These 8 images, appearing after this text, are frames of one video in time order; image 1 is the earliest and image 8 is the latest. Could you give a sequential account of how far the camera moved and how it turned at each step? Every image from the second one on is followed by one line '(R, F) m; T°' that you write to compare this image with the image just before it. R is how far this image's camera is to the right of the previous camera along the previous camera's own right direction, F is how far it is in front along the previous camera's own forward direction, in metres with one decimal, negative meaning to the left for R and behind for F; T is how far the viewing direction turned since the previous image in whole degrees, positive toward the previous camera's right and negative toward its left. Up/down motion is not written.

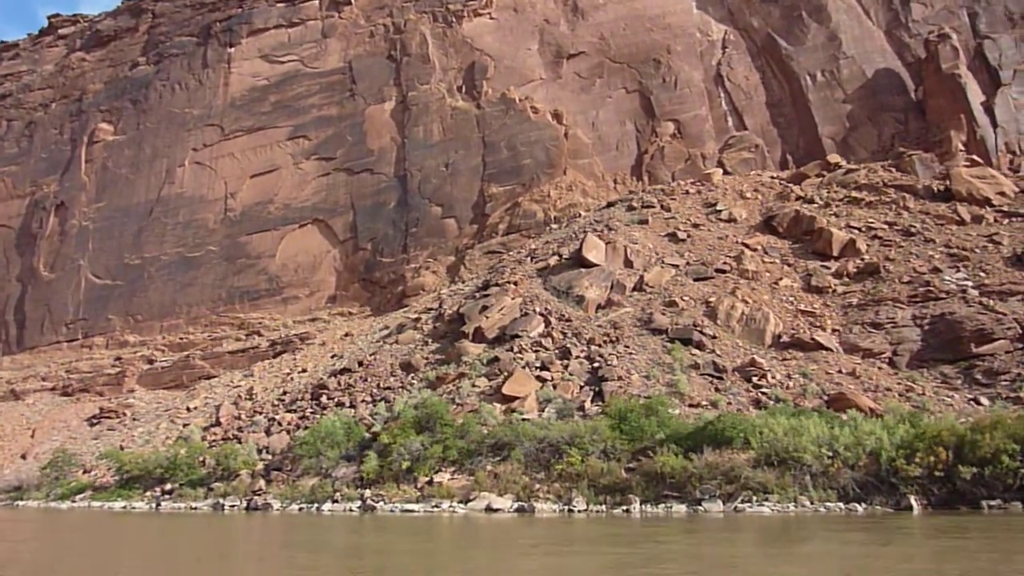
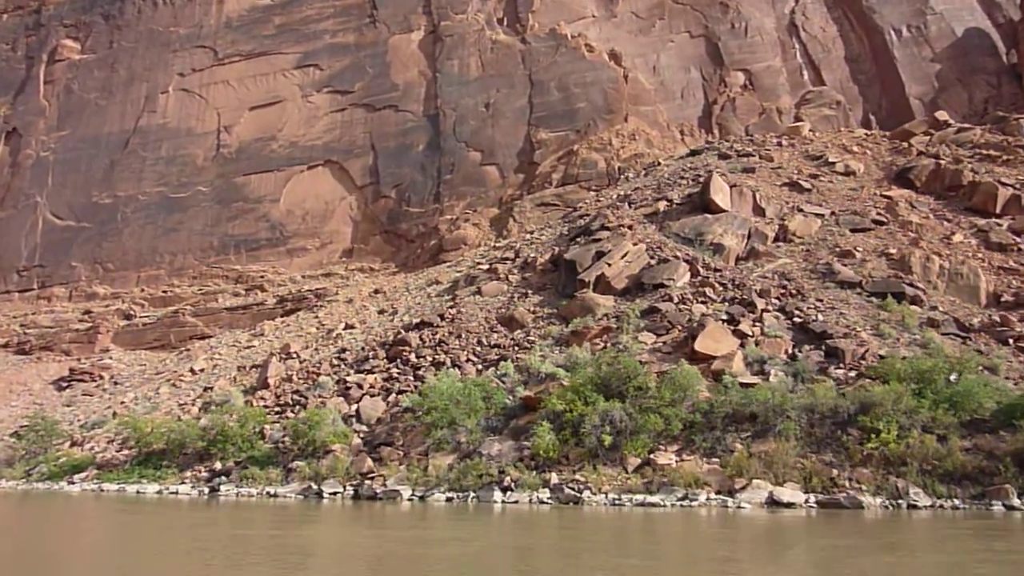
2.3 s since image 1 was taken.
(-4.1, +4.4) m; +5°
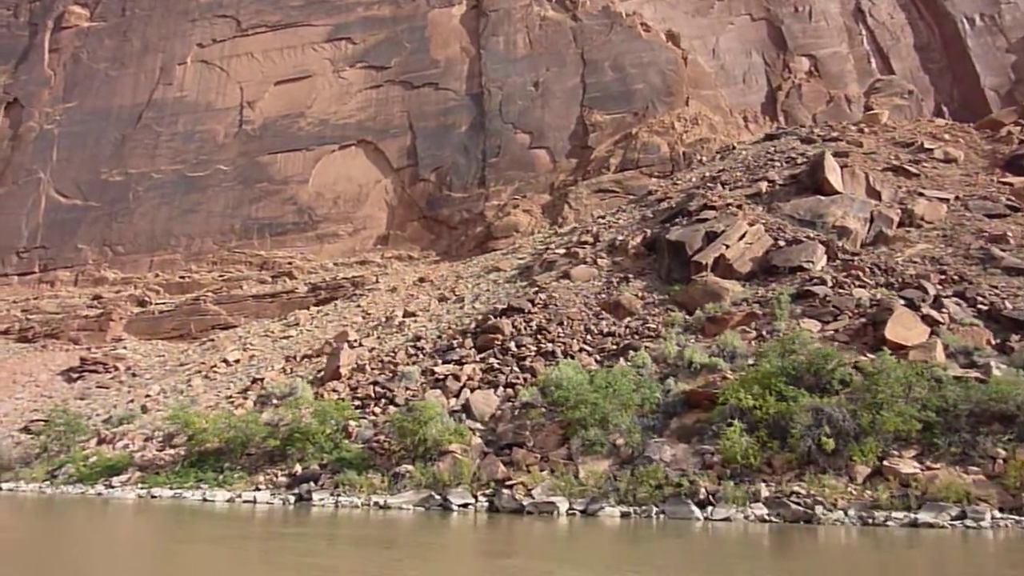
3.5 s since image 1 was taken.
(-2.2, +2.2) m; +1°
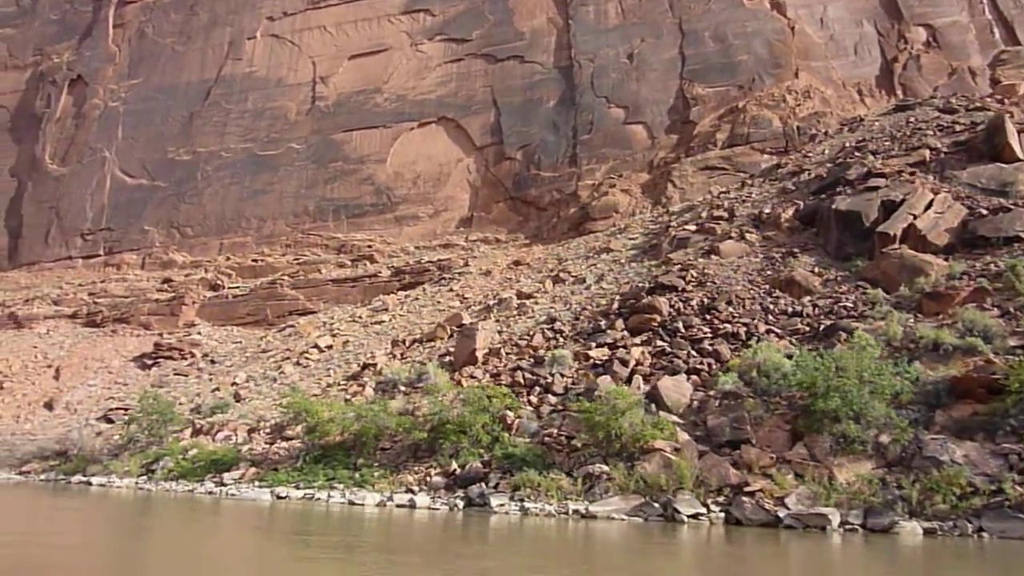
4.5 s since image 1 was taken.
(-1.9, +1.8) m; -2°
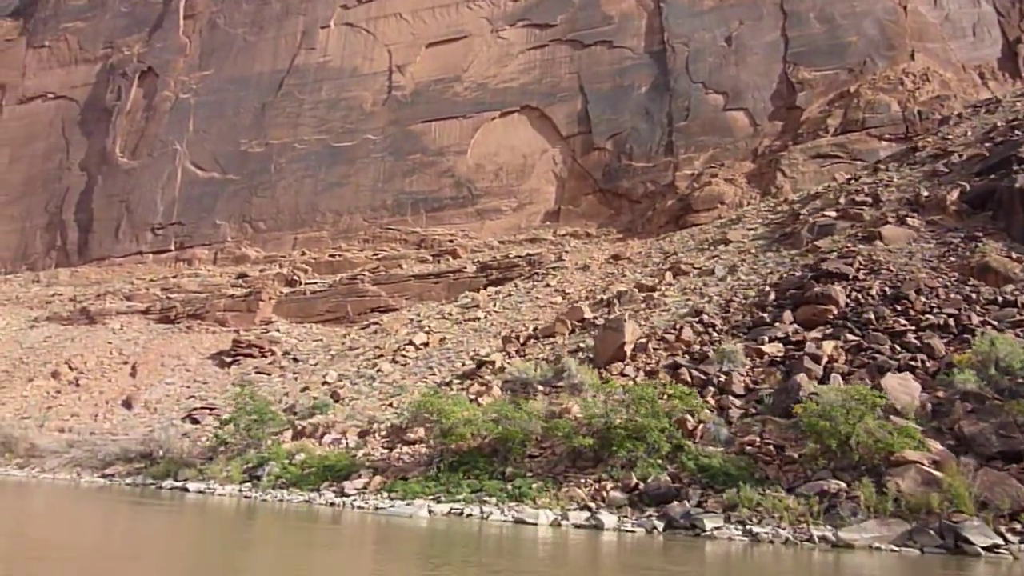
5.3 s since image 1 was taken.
(-1.4, +1.4) m; -3°
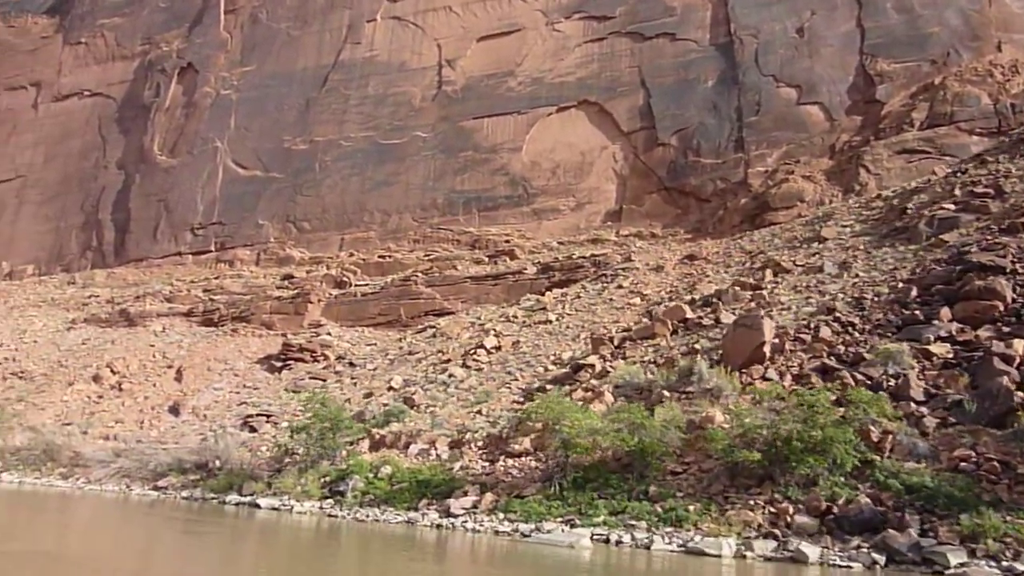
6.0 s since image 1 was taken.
(-1.1, +1.2) m; -1°
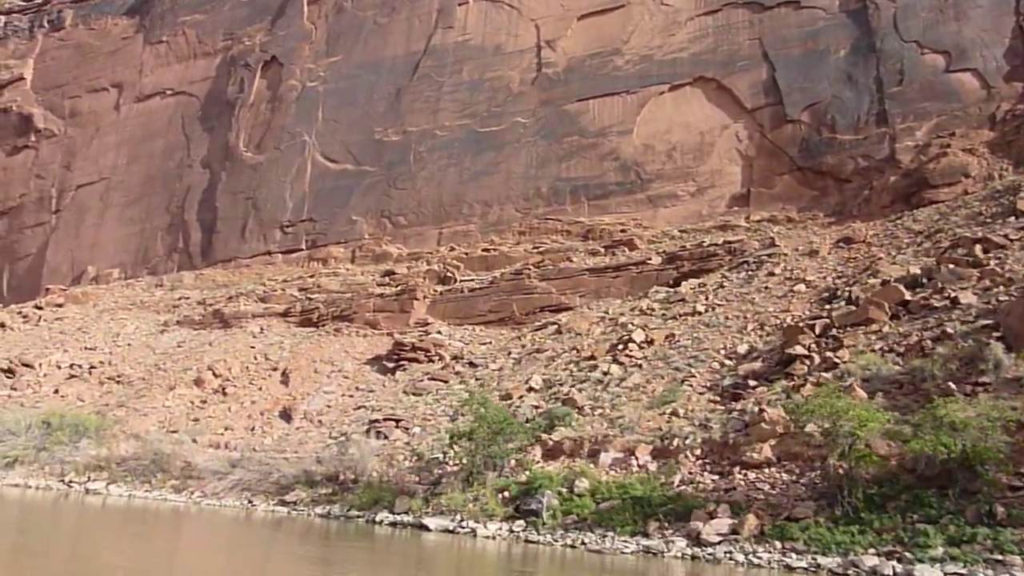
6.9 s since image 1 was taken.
(-1.6, +1.6) m; -4°
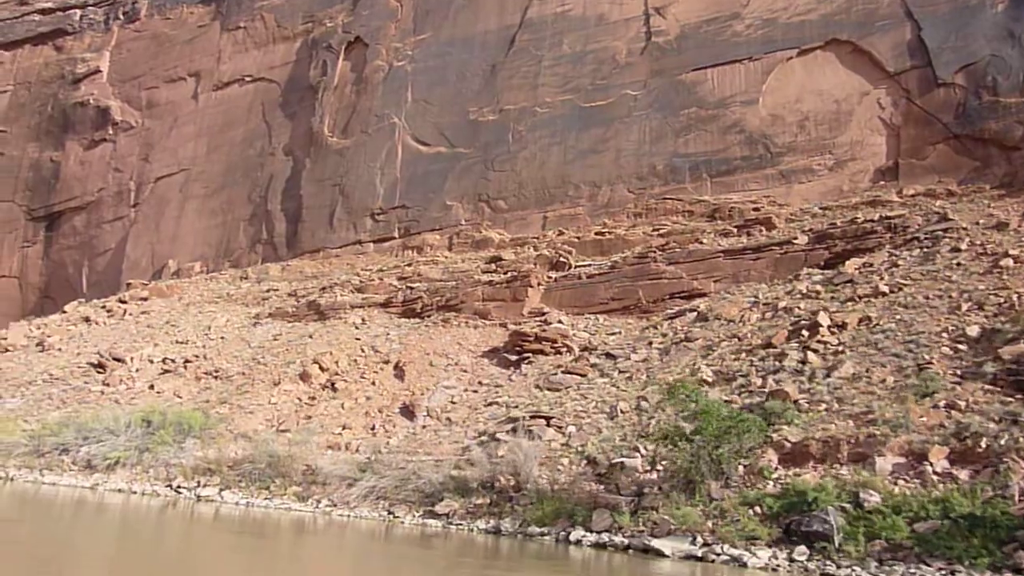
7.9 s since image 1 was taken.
(-1.5, +1.6) m; -3°
